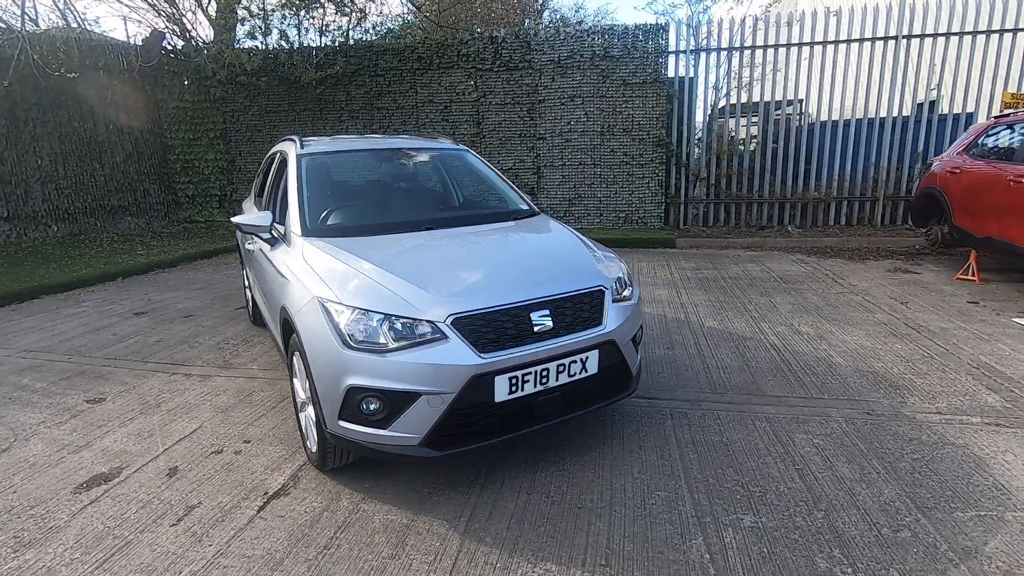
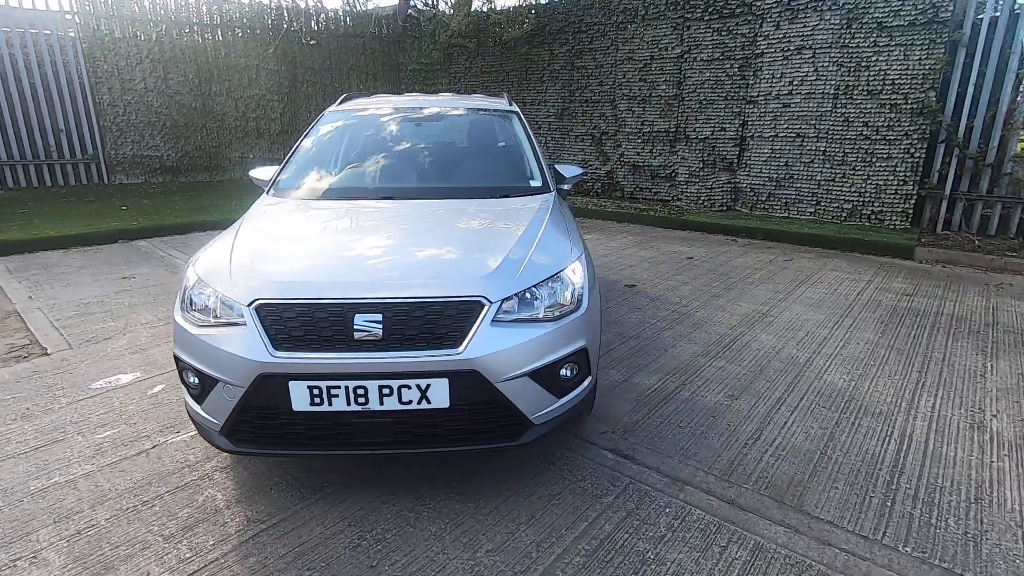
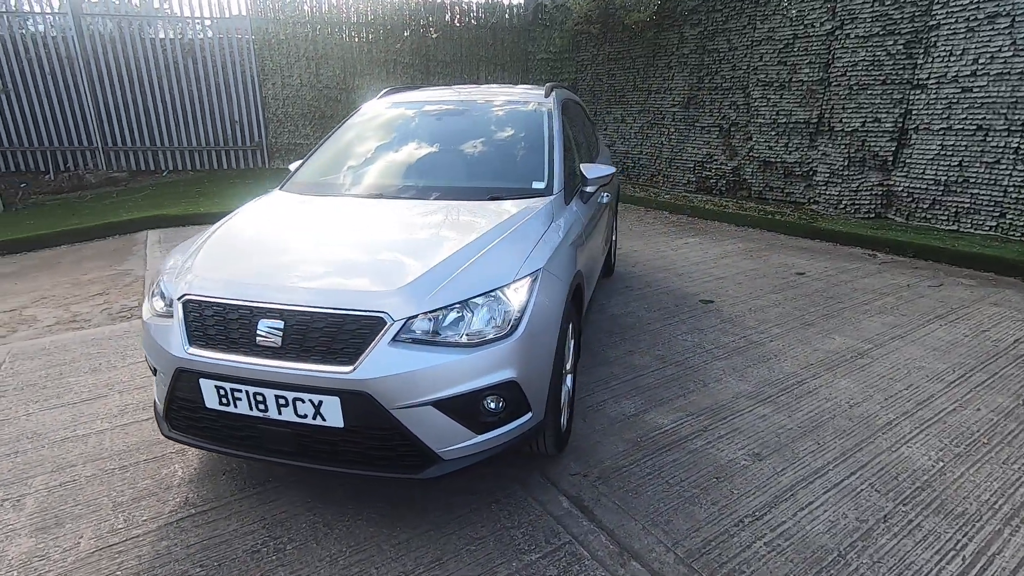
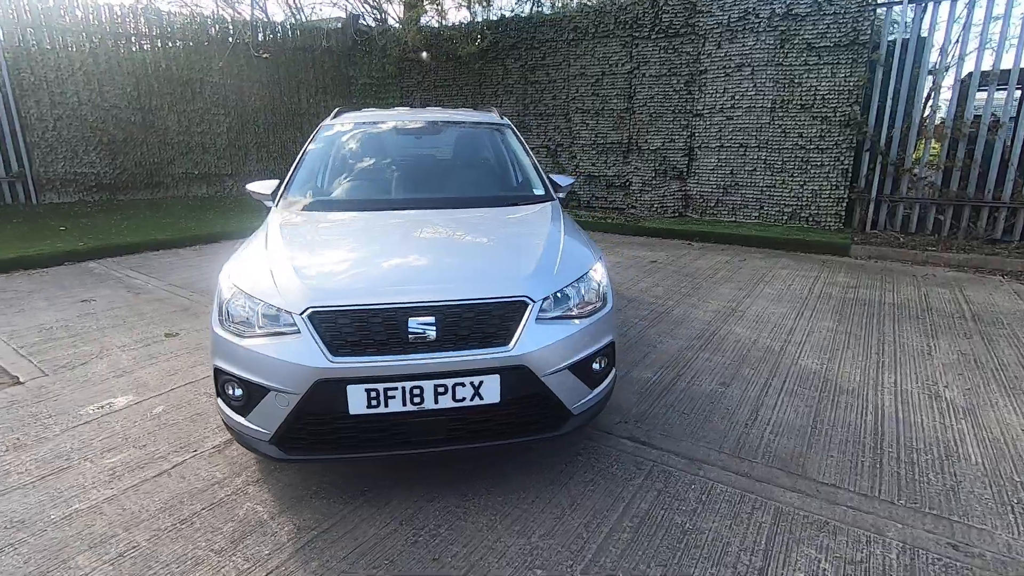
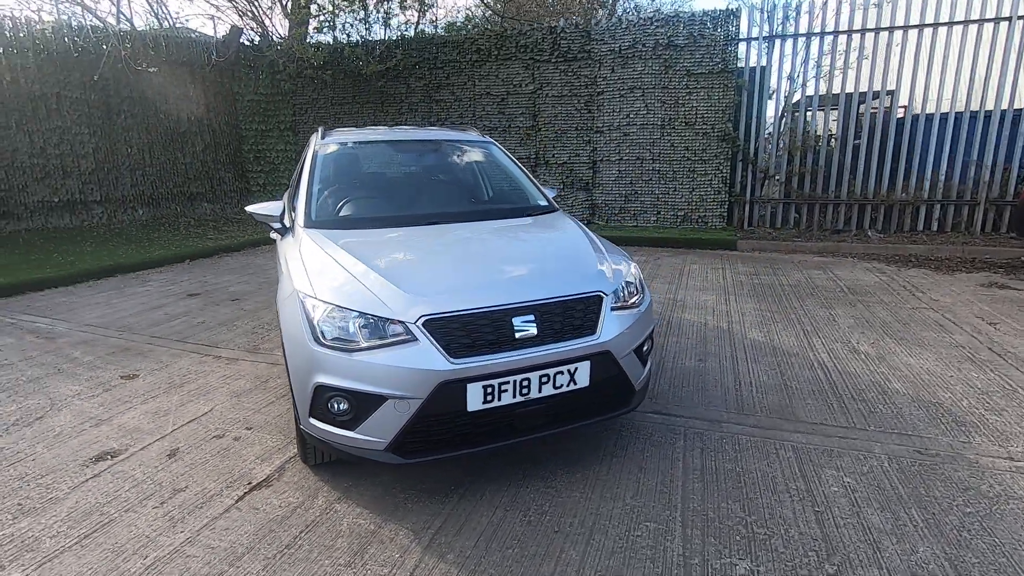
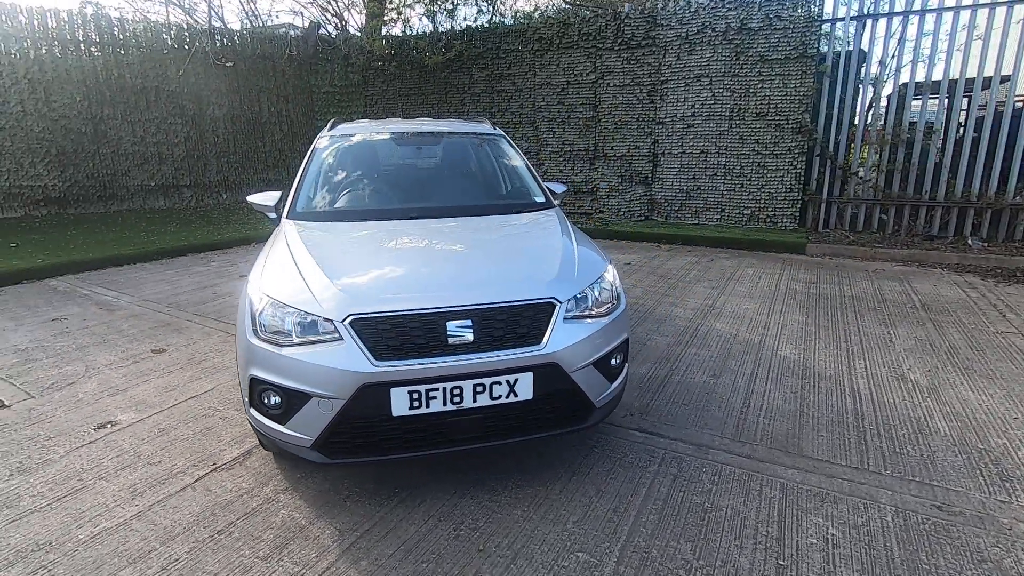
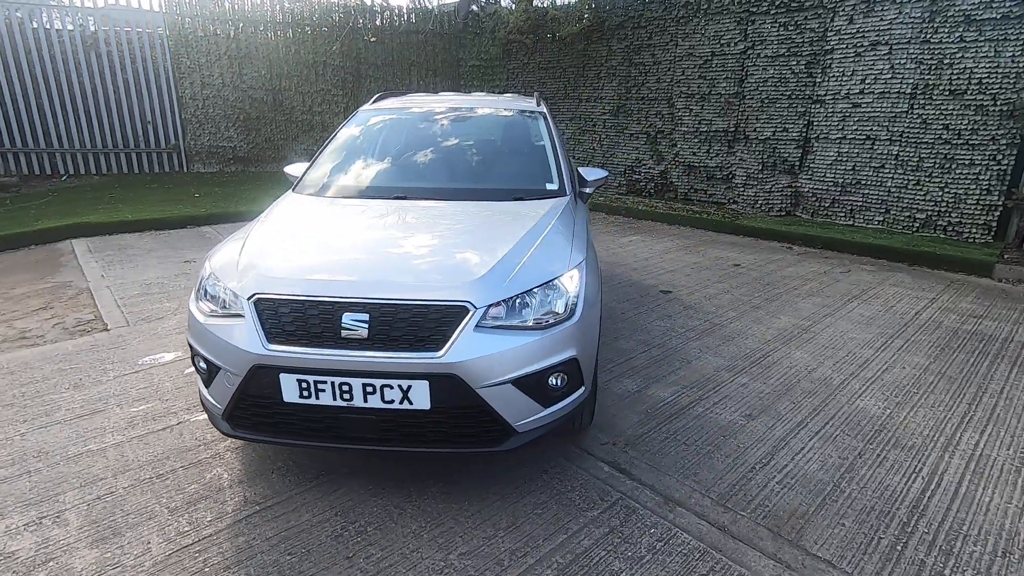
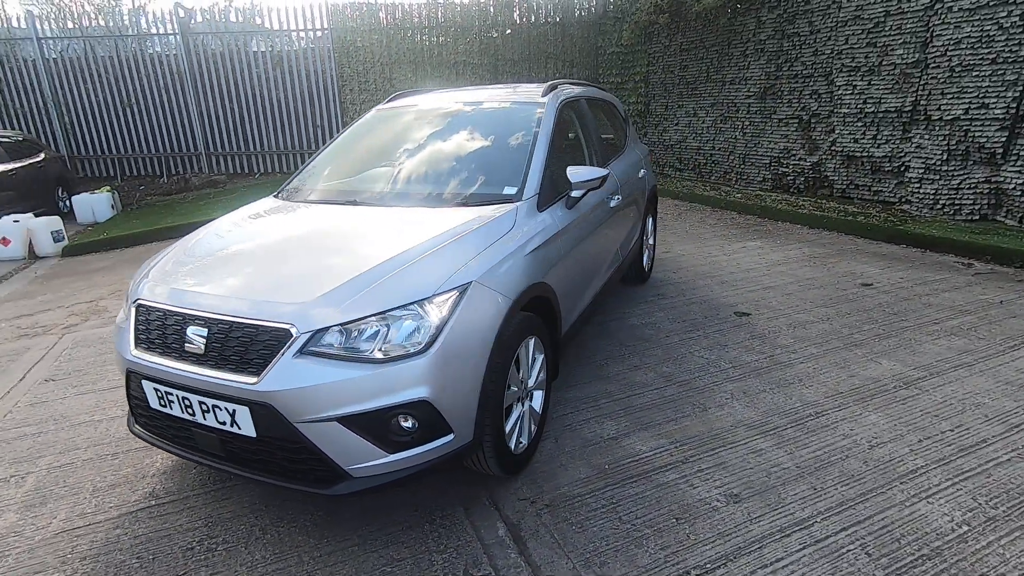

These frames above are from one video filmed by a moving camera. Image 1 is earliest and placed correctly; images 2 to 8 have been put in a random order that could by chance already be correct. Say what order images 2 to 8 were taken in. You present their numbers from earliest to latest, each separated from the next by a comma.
5, 6, 4, 2, 7, 3, 8
